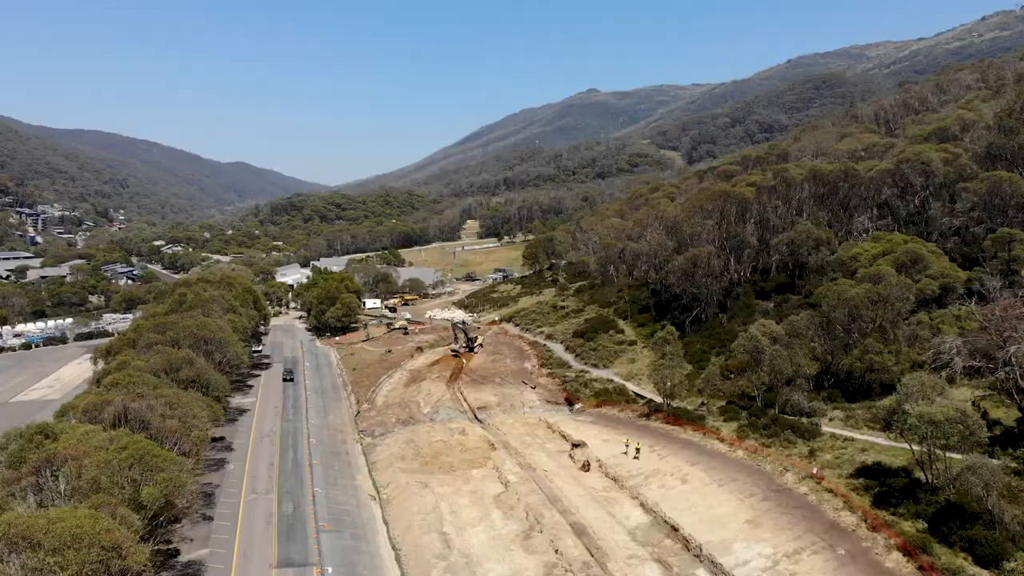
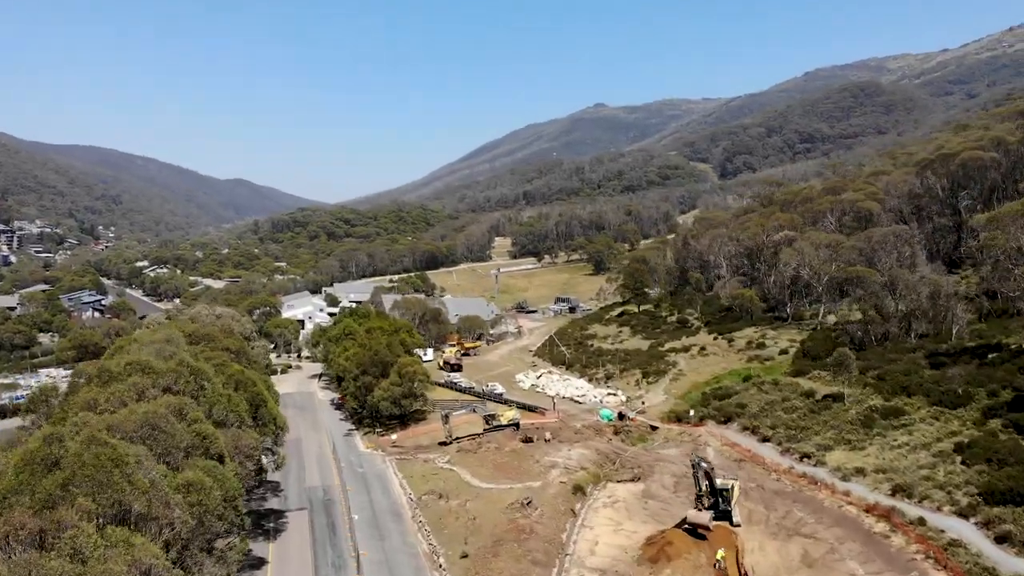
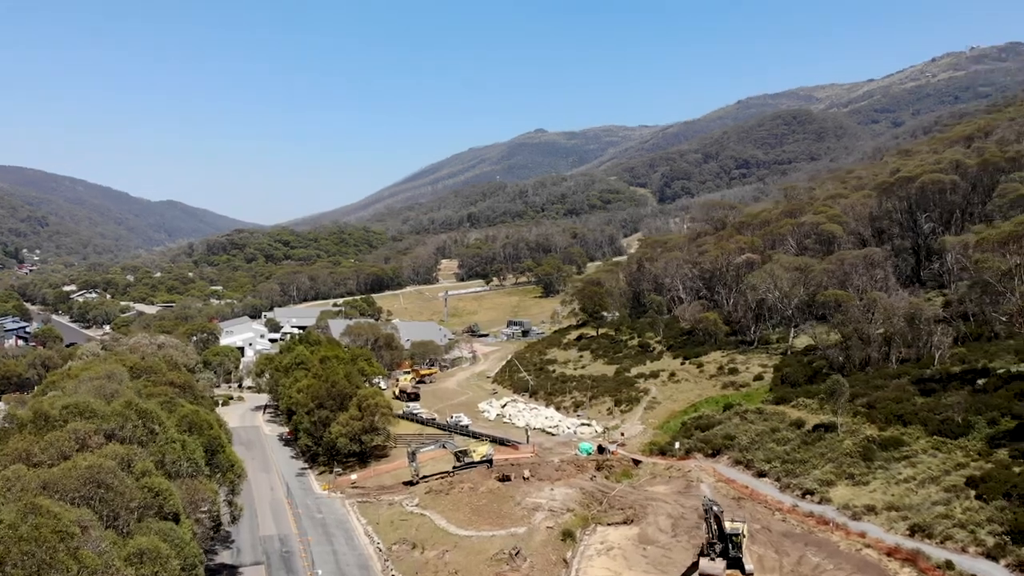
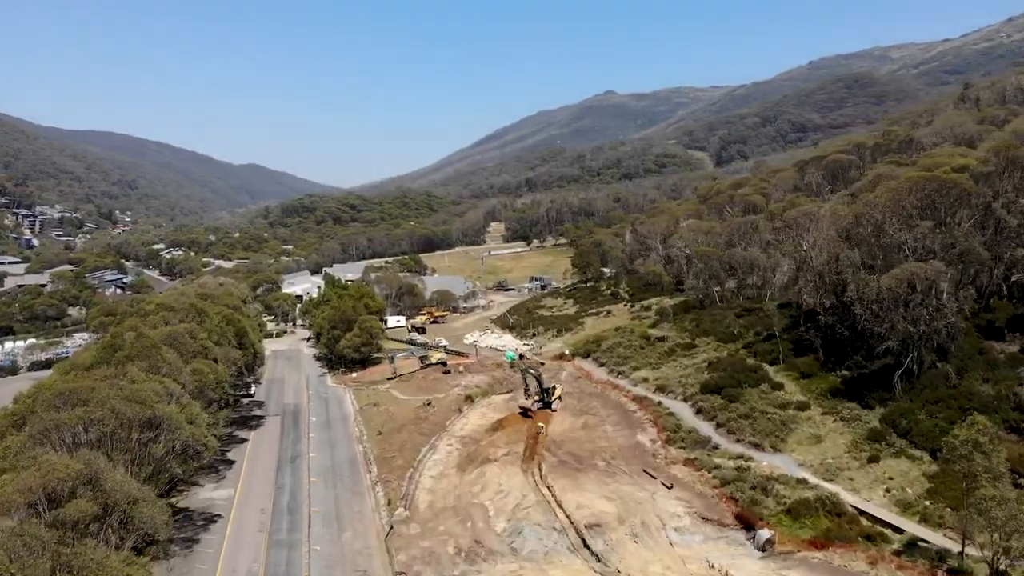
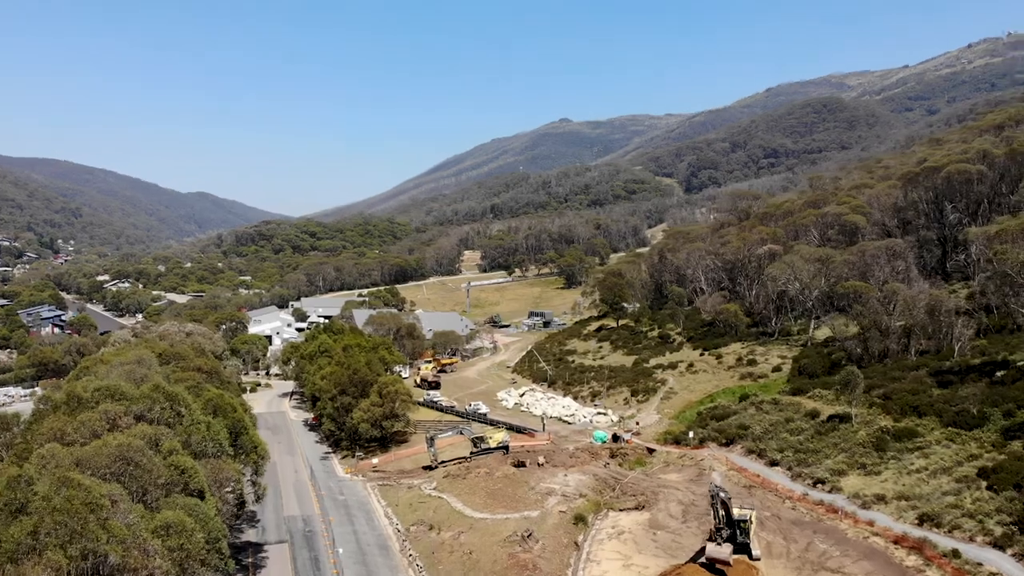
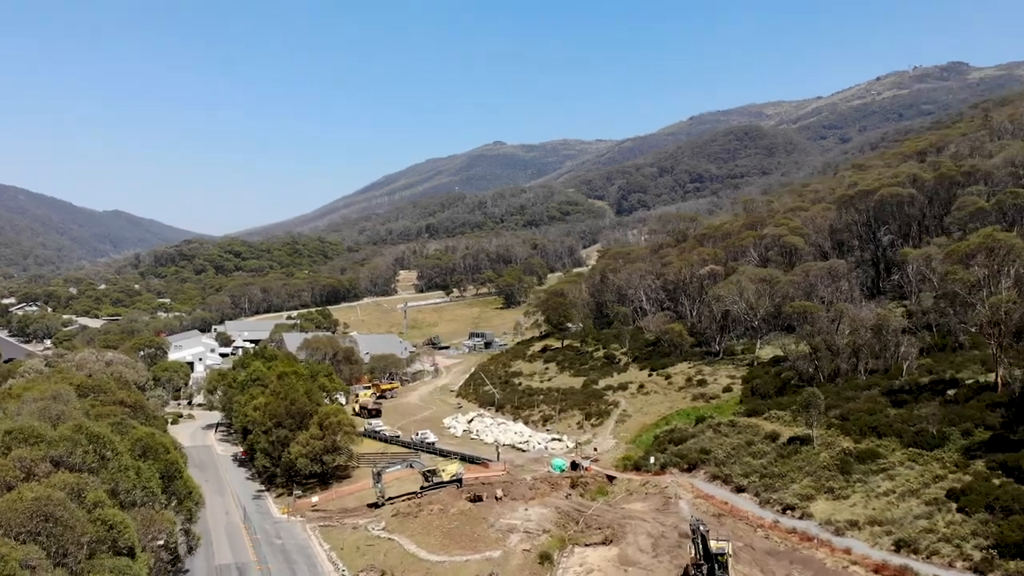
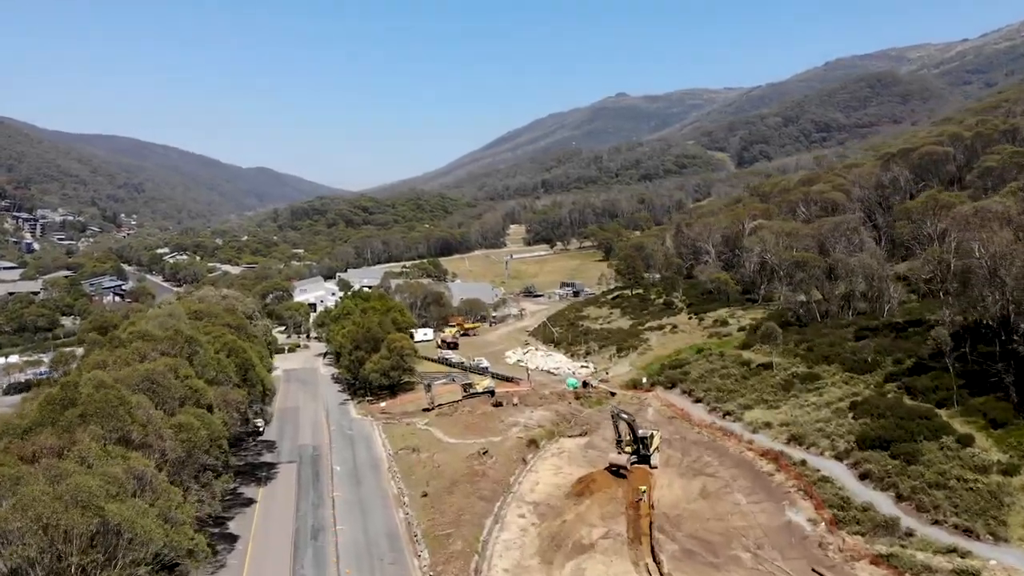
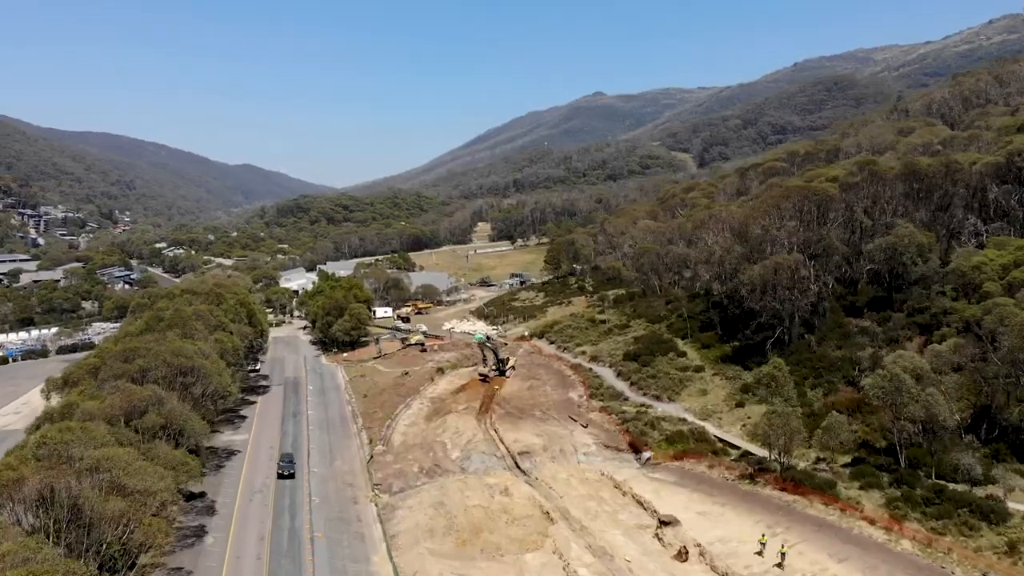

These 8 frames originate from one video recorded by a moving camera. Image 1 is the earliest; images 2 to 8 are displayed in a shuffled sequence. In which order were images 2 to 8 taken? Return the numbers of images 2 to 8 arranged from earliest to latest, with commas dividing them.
8, 4, 7, 2, 5, 3, 6
